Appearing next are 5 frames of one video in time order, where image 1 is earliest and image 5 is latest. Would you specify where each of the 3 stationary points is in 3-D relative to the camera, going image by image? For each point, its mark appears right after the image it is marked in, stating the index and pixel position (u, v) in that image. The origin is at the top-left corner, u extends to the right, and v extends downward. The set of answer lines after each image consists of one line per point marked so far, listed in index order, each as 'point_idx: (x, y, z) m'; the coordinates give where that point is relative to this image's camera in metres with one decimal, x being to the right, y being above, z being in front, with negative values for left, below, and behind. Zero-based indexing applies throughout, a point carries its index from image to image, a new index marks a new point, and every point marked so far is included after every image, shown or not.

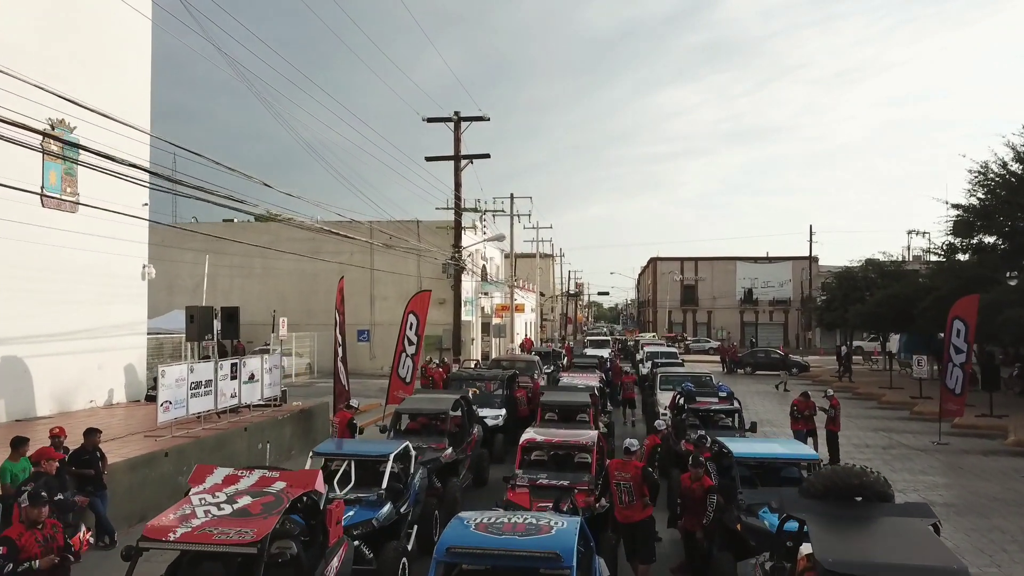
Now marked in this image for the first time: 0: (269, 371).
0: (-4.3, -1.5, +15.0) m
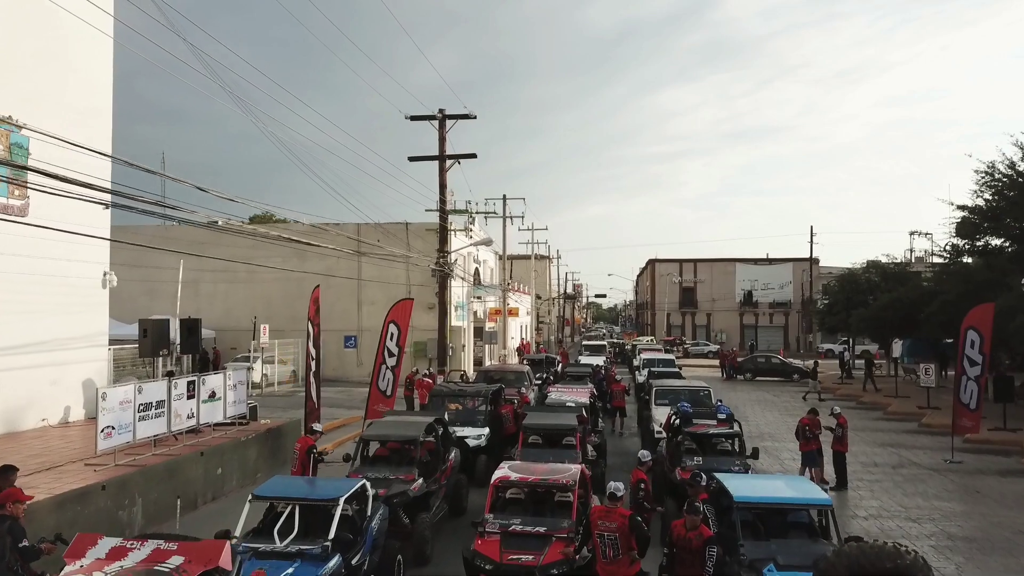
0: (-4.5, -1.6, +13.9) m
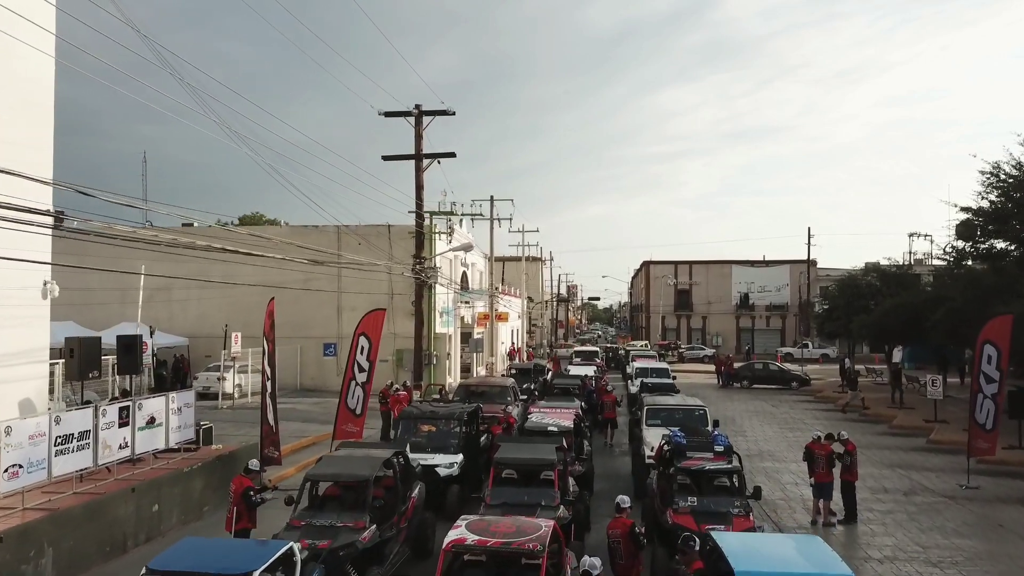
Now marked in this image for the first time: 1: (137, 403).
0: (-4.9, -1.8, +12.5) m
1: (-5.0, -1.5, +11.5) m
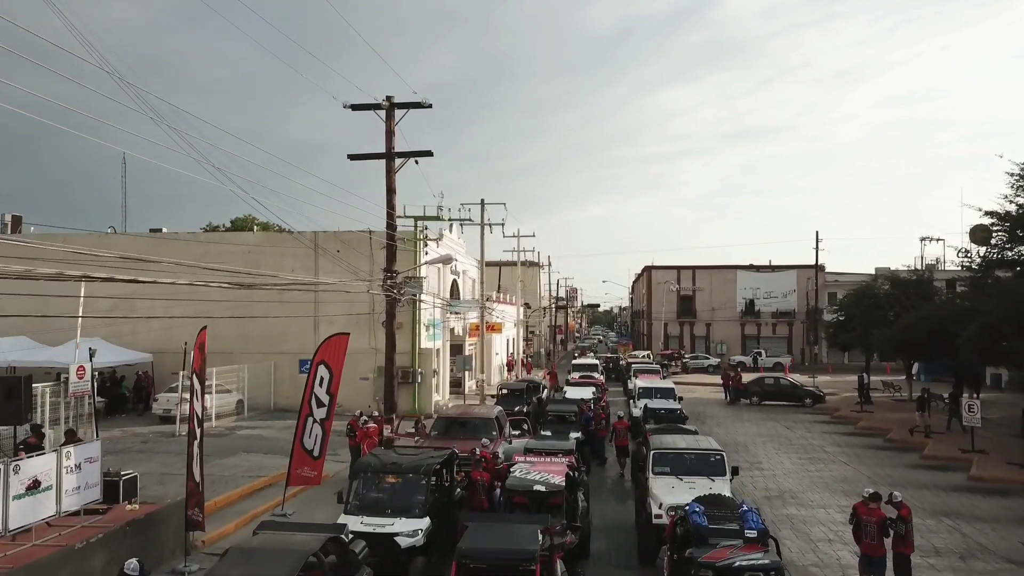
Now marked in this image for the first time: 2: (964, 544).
0: (-5.2, -2.1, +10.2) m
1: (-5.3, -1.9, +9.1) m
2: (+6.9, -3.9, +13.0) m
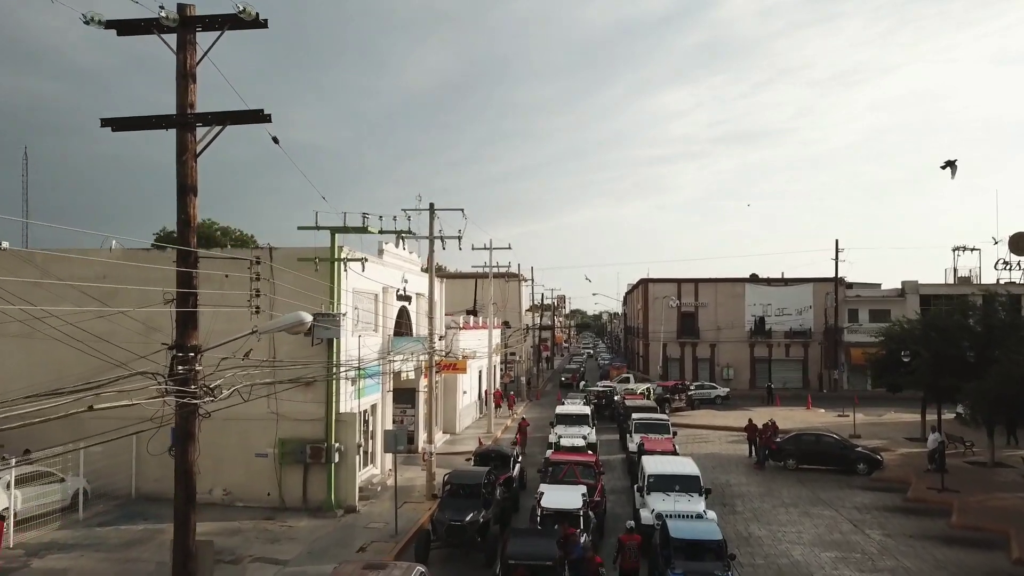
0: (-5.9, -3.0, +2.3) m
1: (-6.0, -2.7, +1.2) m
2: (+6.1, -4.8, +5.3) m
